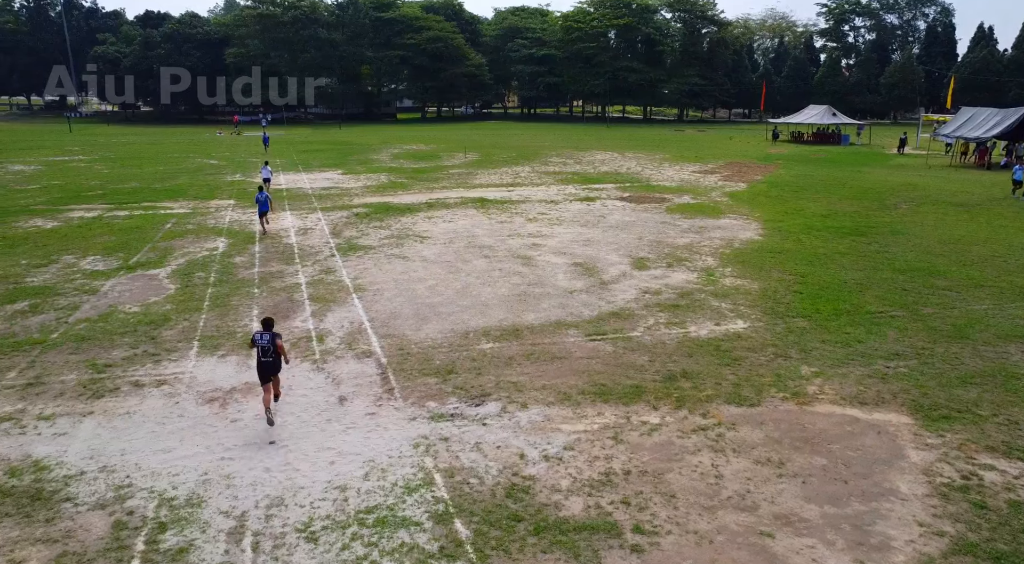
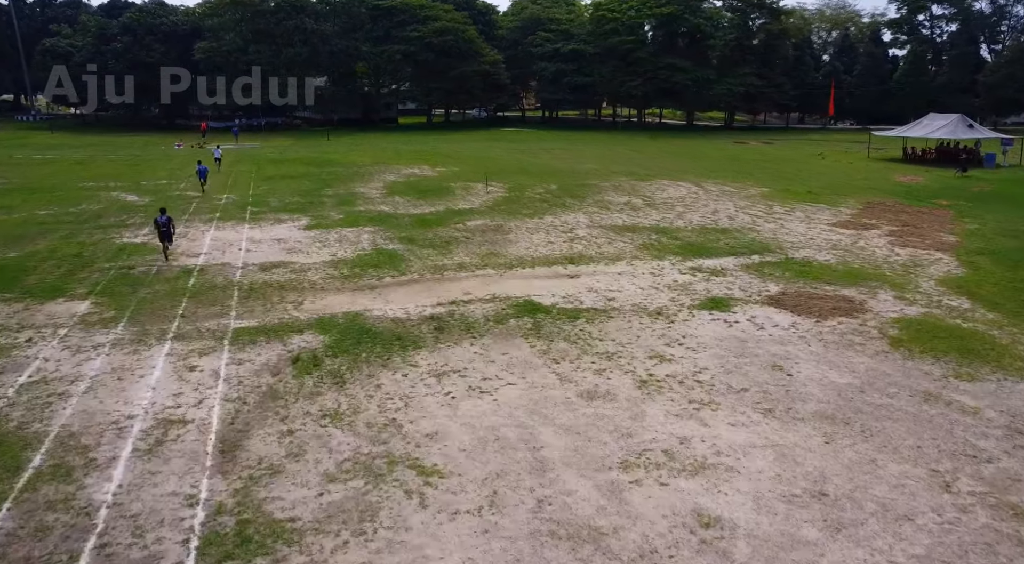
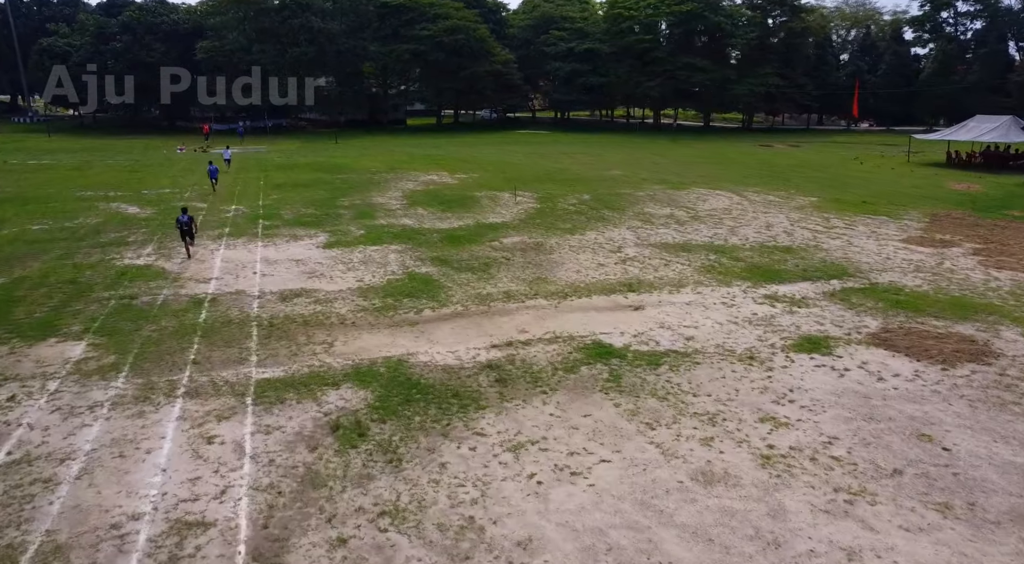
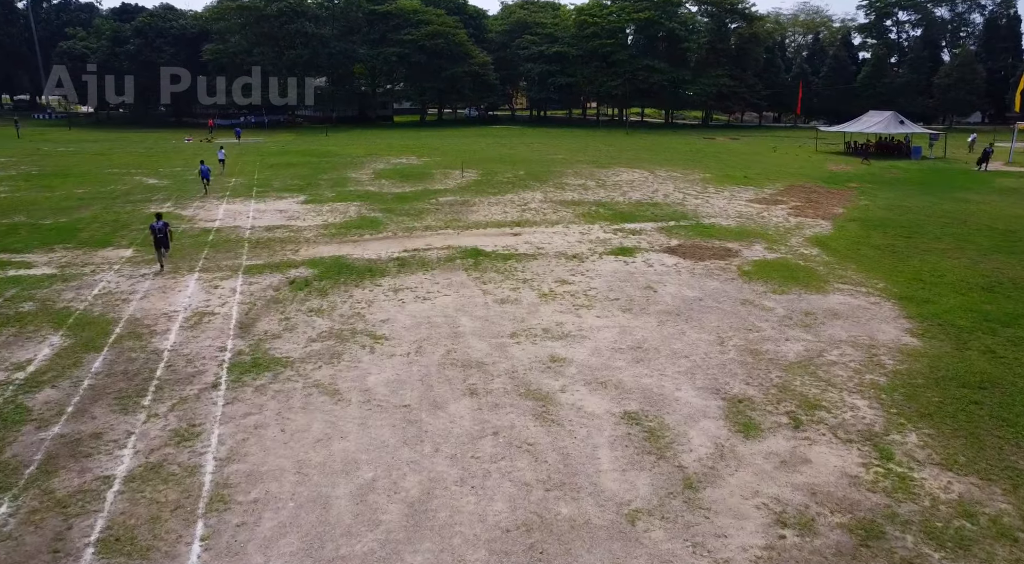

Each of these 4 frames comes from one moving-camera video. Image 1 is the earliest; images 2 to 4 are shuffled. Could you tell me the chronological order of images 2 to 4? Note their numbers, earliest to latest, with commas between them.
4, 2, 3
